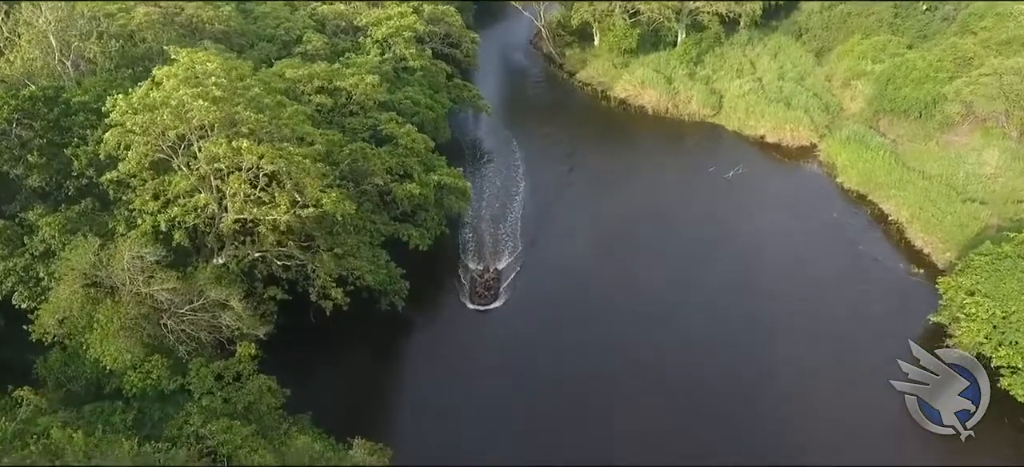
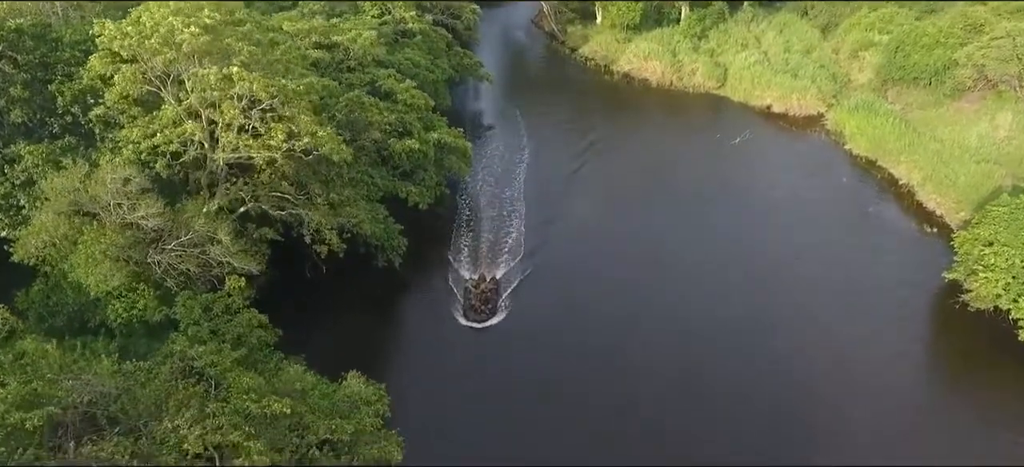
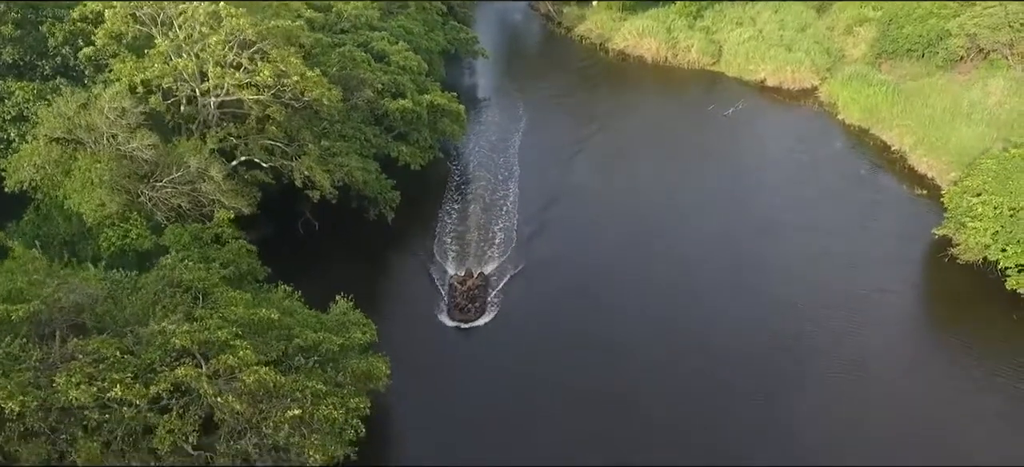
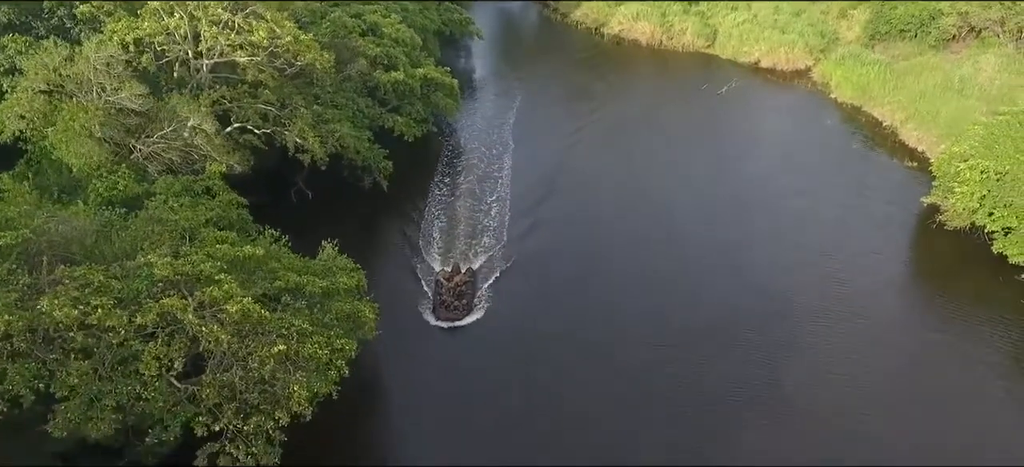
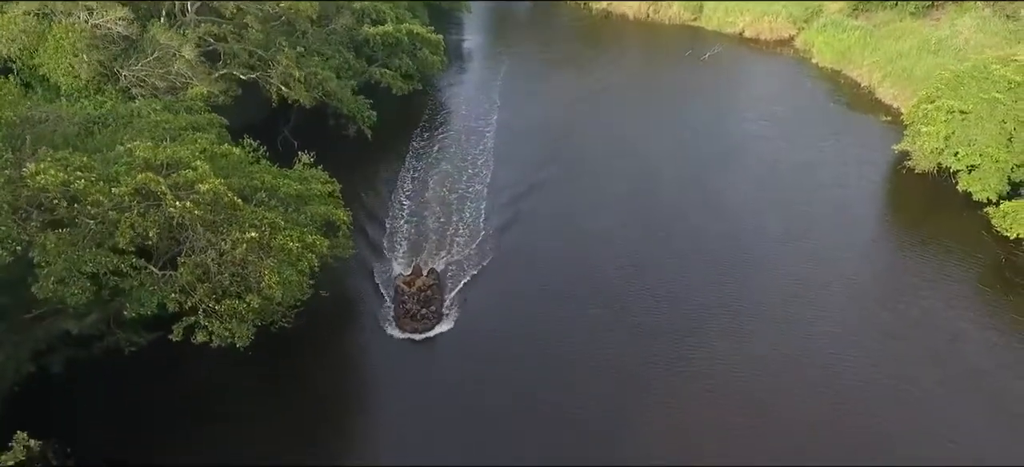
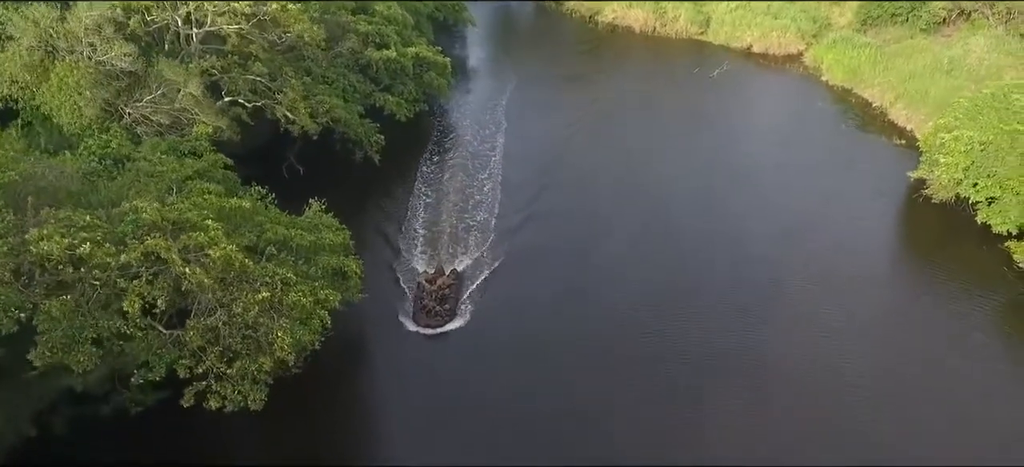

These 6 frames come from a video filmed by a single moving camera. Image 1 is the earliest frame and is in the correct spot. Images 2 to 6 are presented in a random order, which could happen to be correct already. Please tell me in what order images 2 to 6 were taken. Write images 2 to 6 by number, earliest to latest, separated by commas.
2, 3, 4, 6, 5
